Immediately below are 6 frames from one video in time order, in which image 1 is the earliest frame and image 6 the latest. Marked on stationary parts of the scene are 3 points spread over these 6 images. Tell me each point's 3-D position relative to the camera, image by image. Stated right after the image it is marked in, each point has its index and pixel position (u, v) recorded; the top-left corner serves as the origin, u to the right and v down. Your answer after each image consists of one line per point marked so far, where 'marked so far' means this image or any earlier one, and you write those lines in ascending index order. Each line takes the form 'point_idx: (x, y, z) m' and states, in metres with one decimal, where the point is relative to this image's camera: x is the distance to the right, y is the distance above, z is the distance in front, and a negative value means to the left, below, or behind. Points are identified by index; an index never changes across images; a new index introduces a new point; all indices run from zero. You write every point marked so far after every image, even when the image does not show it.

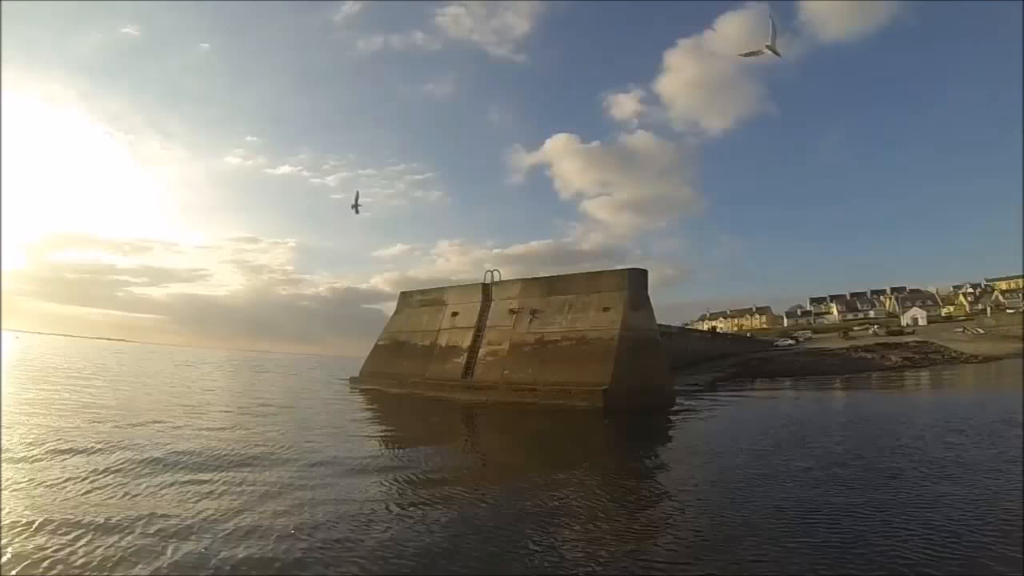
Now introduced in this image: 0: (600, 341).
0: (+1.5, -0.9, +10.1) m
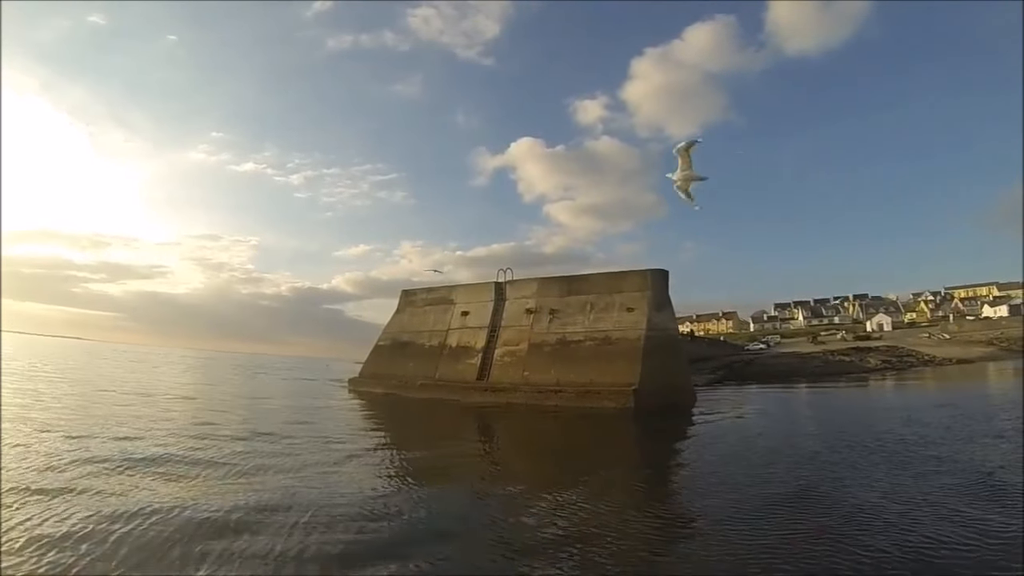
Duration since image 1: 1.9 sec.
0: (+1.9, -0.9, +9.9) m
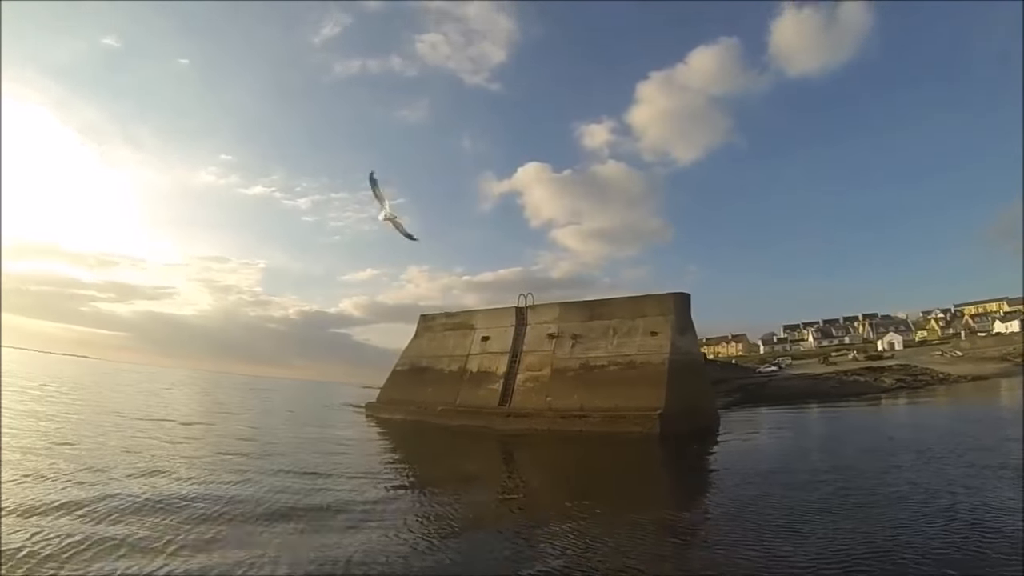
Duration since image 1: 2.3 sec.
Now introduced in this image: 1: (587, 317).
0: (+2.3, -1.3, +9.8) m
1: (+1.4, -0.6, +10.9) m
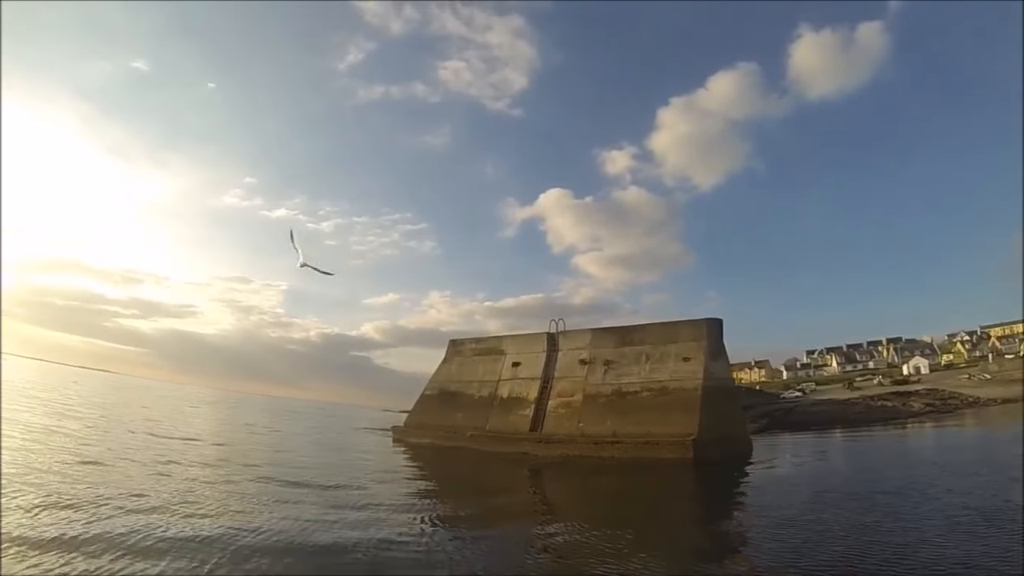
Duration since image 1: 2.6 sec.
0: (+2.9, -1.7, +9.8) m
1: (+2.0, -1.0, +10.9) m
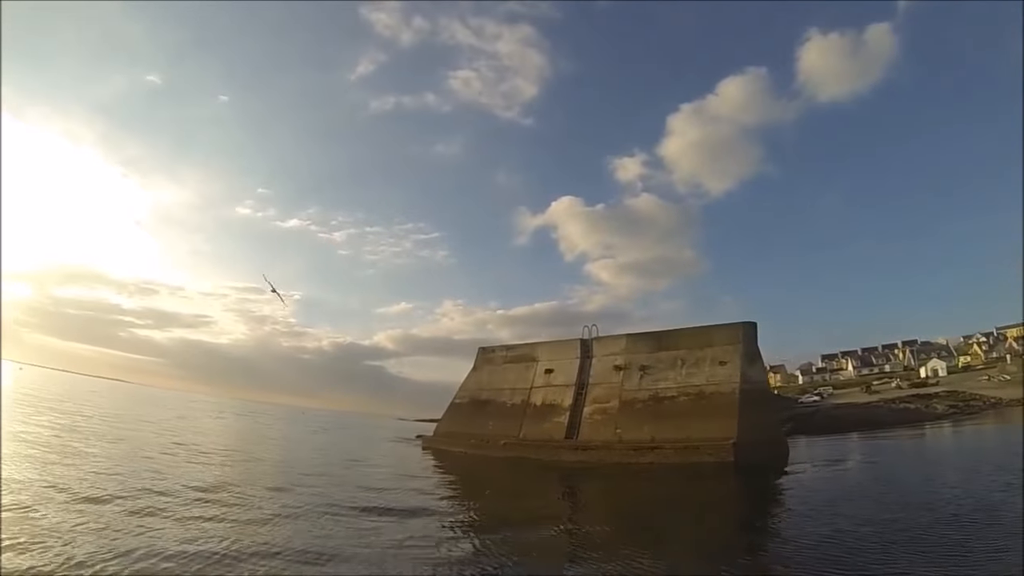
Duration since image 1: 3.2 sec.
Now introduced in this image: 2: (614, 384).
0: (+3.5, -1.8, +9.7) m
1: (+2.6, -1.1, +10.9) m
2: (+1.9, -1.8, +10.8) m
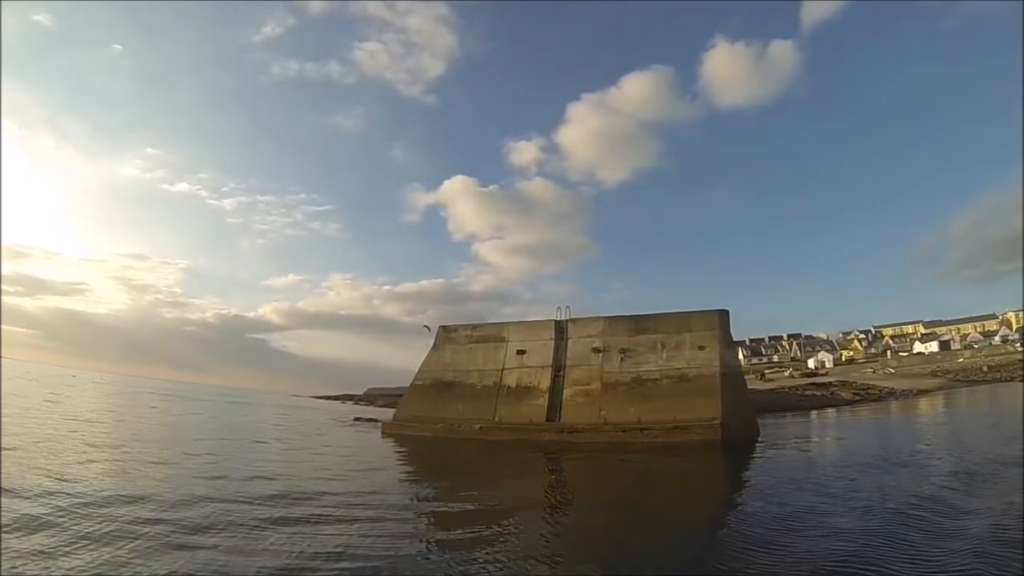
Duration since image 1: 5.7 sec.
0: (+3.3, -1.6, +10.1) m
1: (+2.2, -0.8, +11.0) m
2: (+1.5, -1.5, +10.8) m
